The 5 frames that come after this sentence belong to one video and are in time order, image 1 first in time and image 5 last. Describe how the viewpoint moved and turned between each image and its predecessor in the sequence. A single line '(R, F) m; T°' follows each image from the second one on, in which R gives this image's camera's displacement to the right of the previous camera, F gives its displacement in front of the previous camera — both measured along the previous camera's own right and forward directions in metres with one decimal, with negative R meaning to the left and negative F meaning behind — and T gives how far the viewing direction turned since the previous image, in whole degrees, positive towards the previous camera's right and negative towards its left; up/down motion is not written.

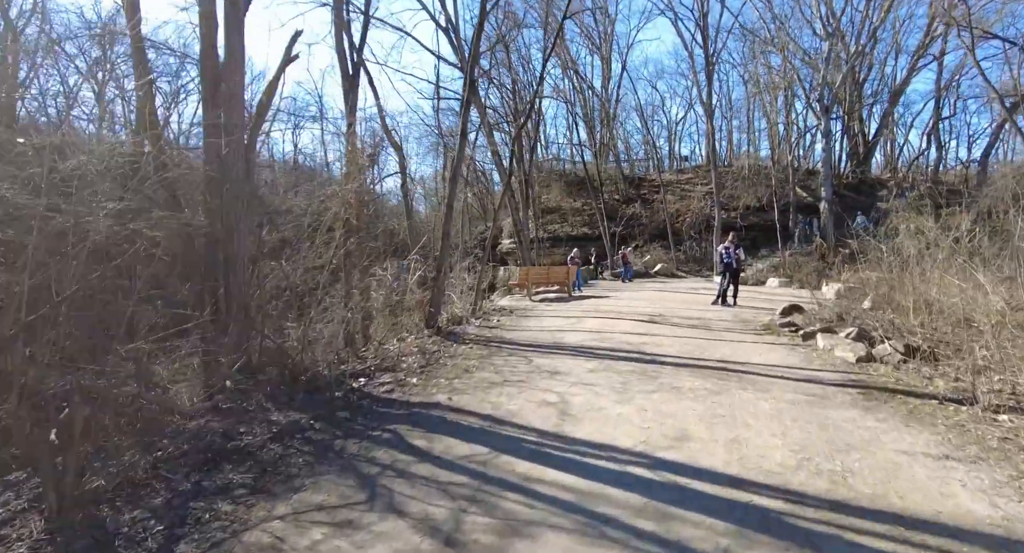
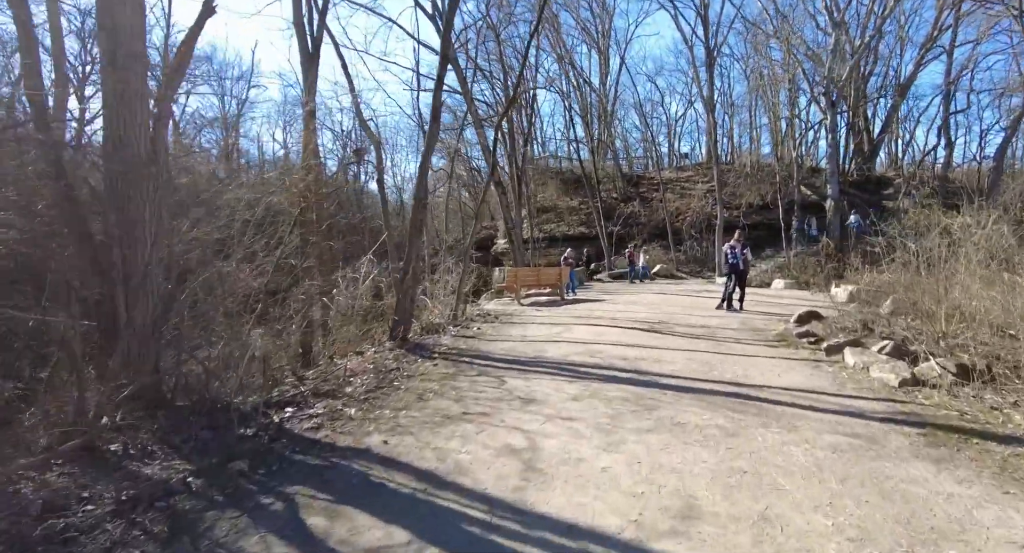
(+0.3, +1.1) m; 0°
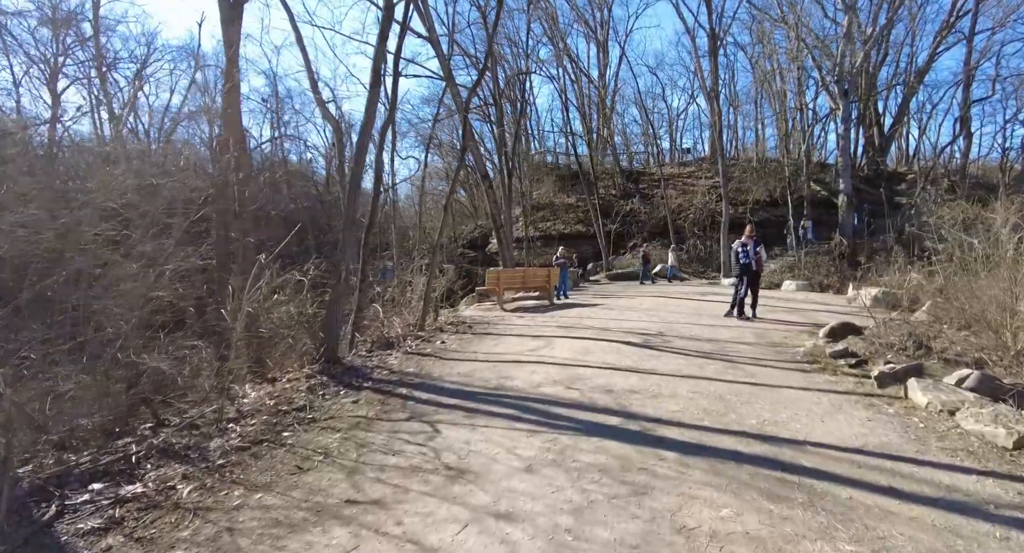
(+0.5, +1.6) m; 0°
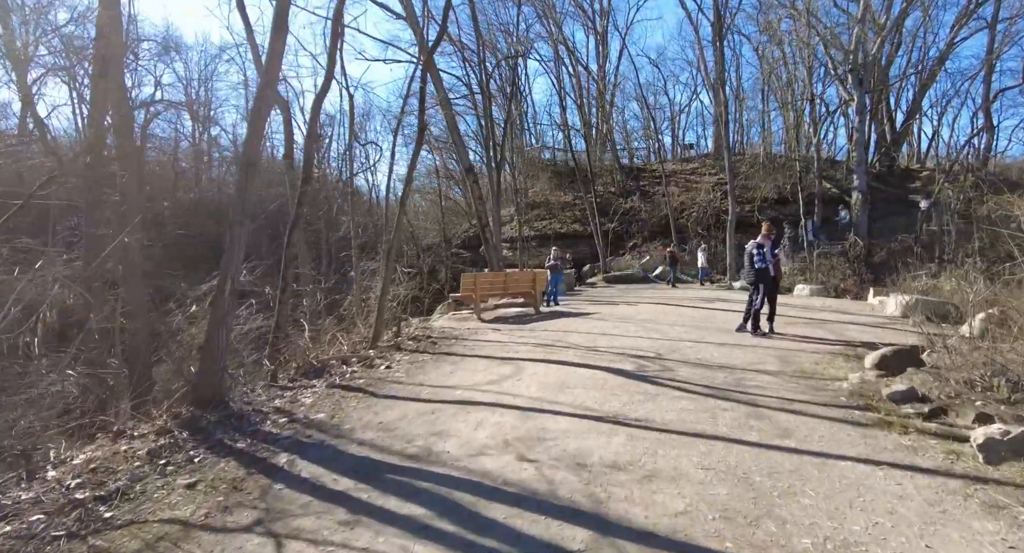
(+0.5, +1.6) m; 0°
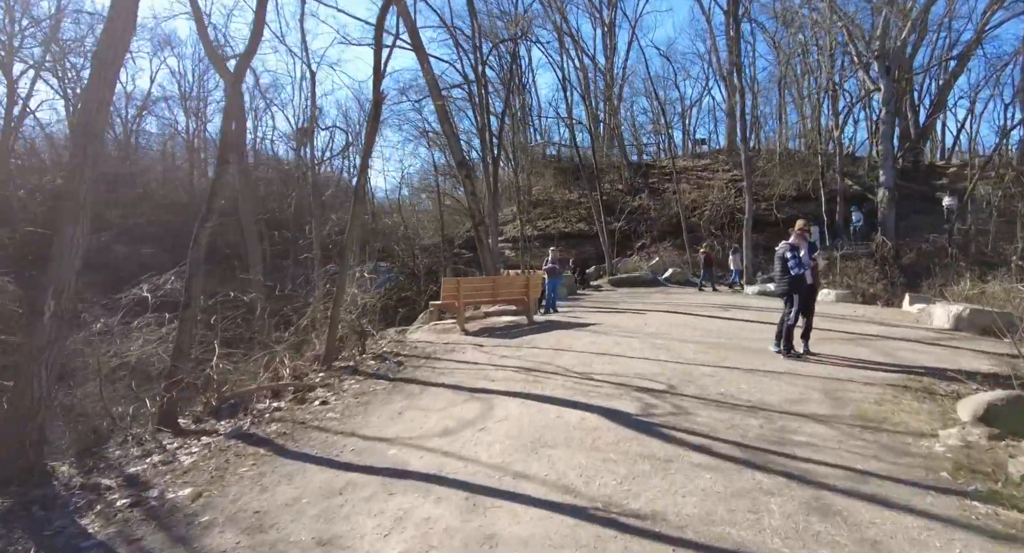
(+0.4, +1.4) m; -1°
